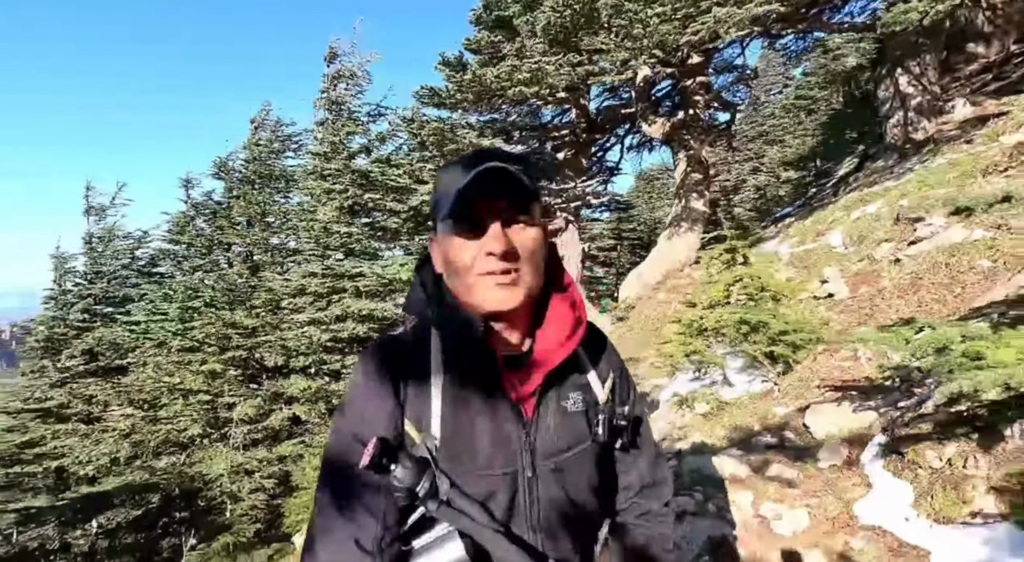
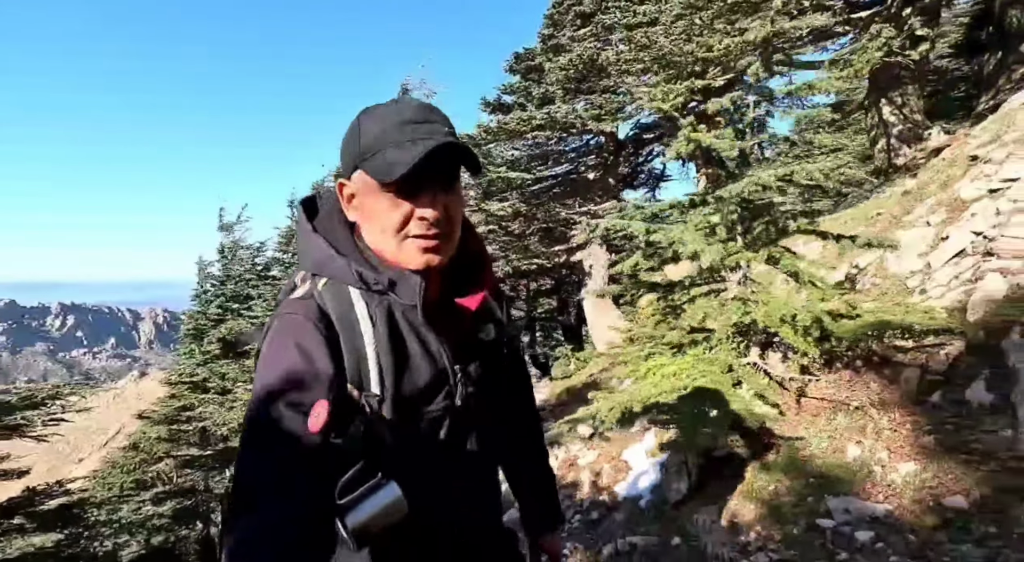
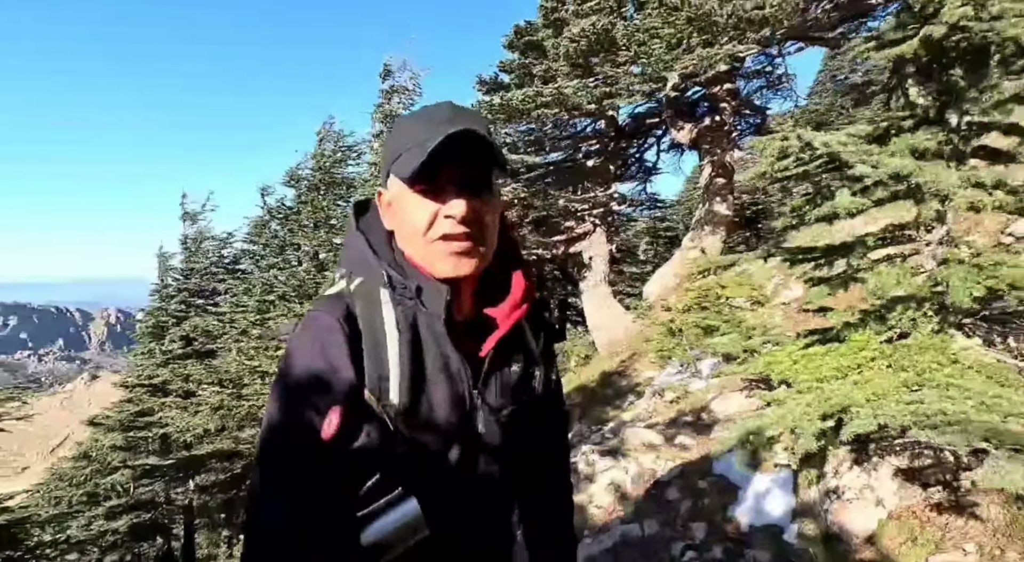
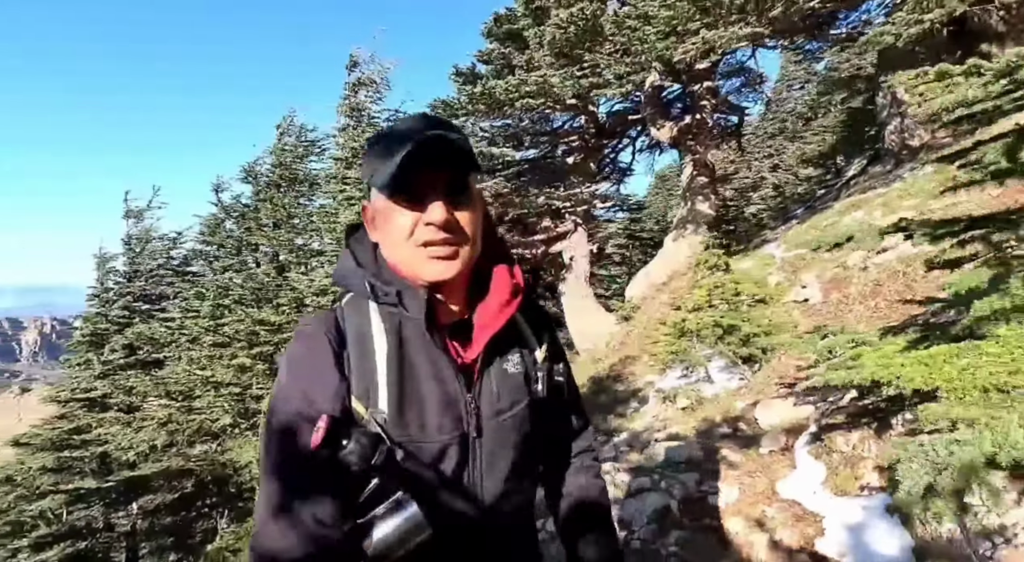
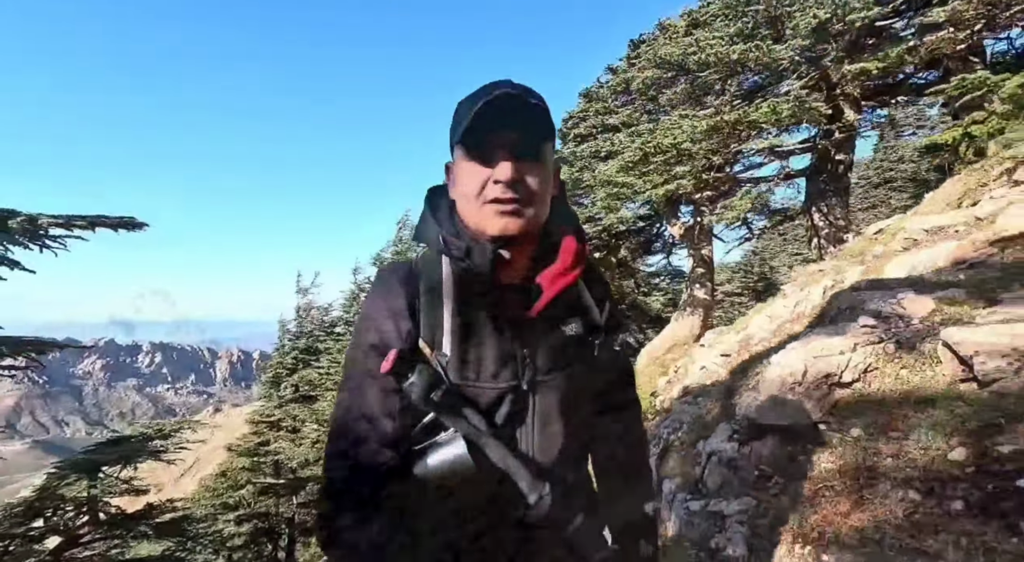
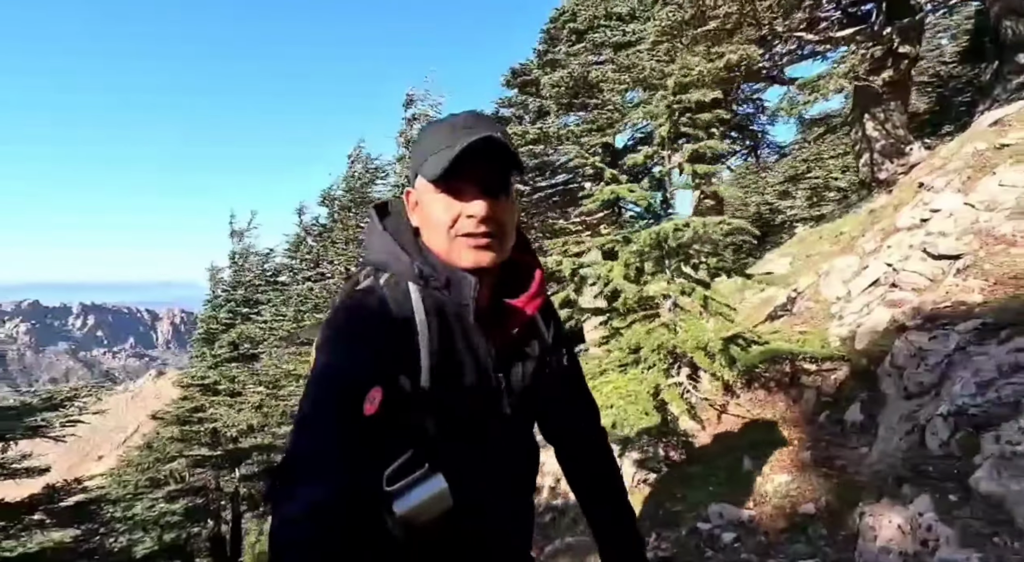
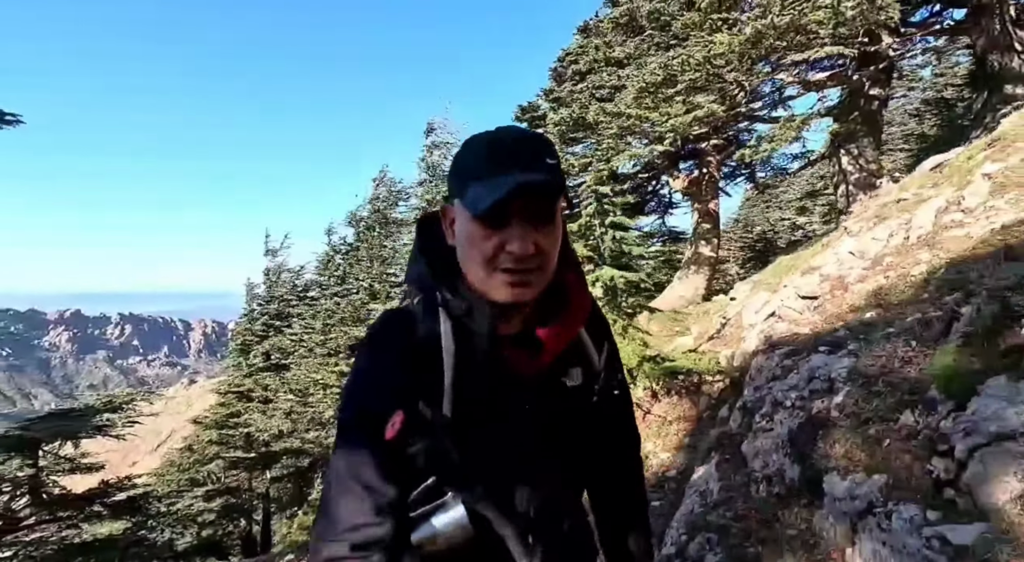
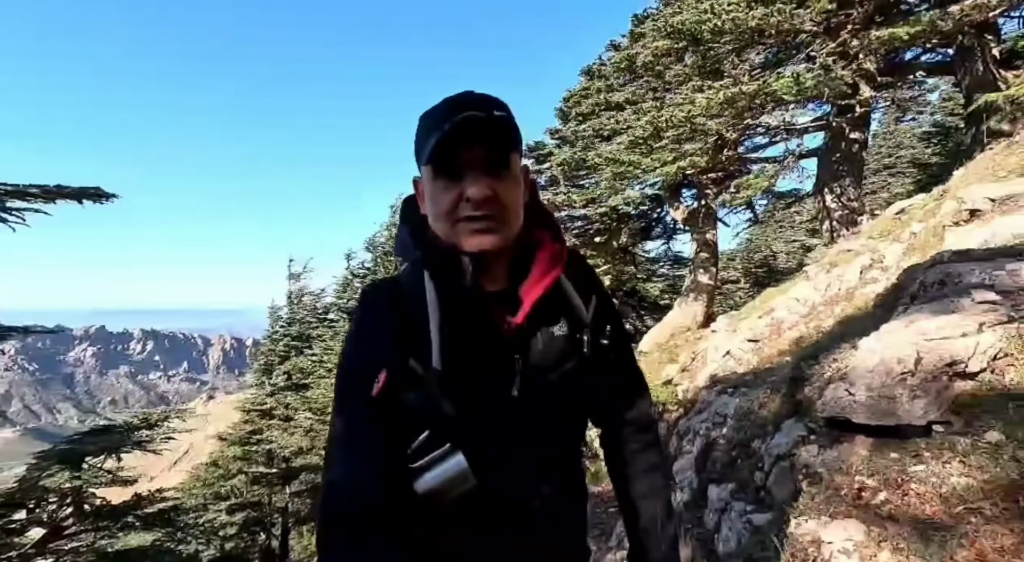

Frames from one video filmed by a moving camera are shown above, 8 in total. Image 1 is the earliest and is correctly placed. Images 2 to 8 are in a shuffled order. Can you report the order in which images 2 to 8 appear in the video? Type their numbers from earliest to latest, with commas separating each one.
4, 3, 2, 6, 7, 8, 5
